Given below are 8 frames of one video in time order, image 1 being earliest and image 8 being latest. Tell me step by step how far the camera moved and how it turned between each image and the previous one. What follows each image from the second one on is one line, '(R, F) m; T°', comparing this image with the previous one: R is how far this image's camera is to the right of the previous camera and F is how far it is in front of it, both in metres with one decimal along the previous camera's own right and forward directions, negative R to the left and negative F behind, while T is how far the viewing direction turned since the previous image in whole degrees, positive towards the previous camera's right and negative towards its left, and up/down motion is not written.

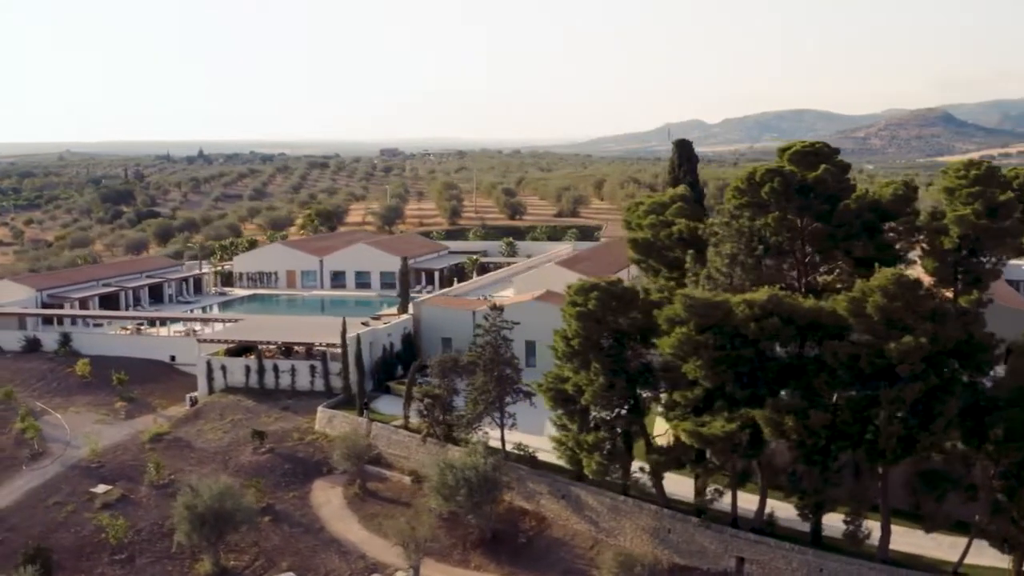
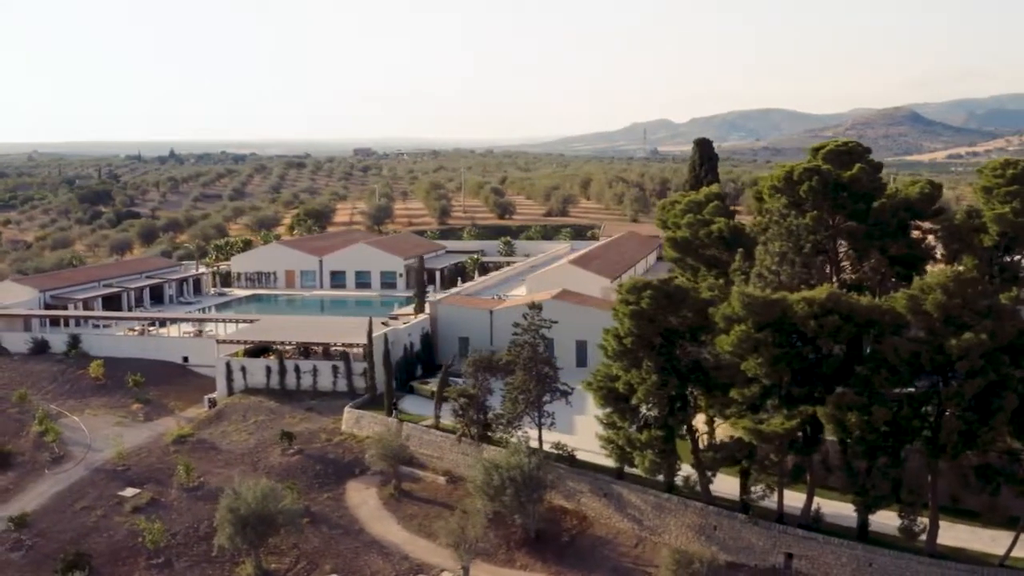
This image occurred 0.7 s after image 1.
(-1.8, +0.1) m; +2°
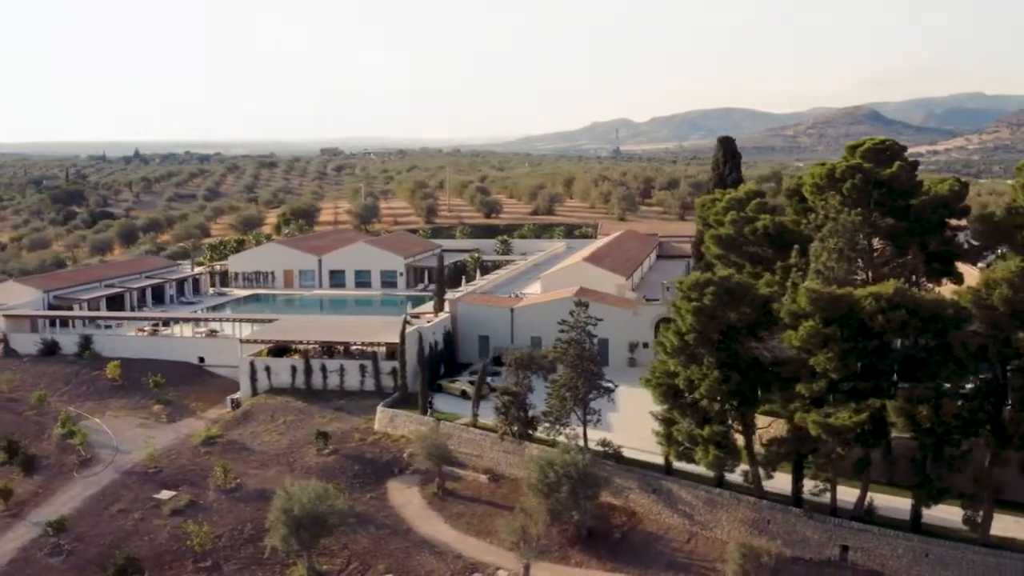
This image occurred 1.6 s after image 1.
(-2.1, +0.1) m; +2°
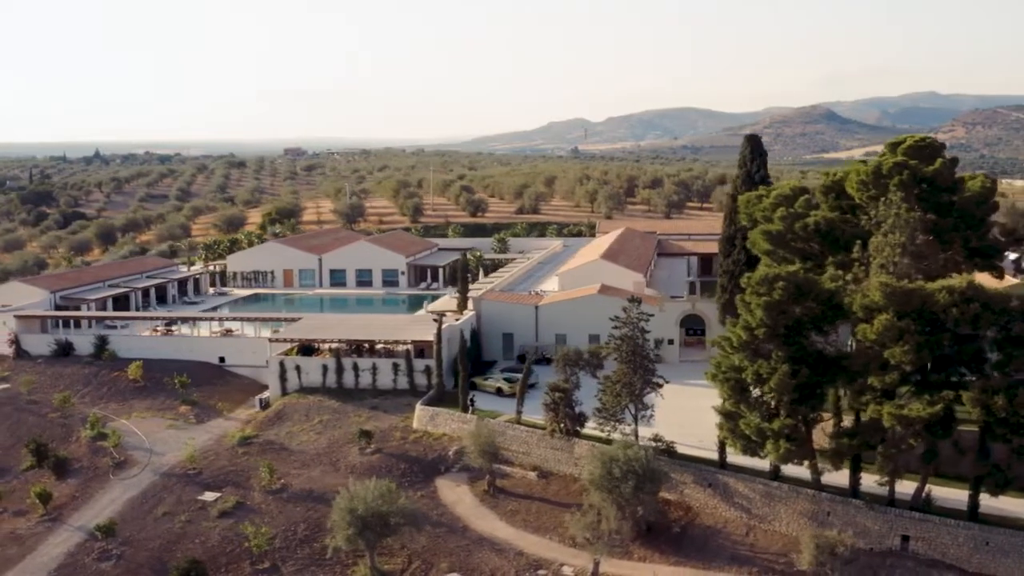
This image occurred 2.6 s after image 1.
(-2.4, +0.2) m; +2°
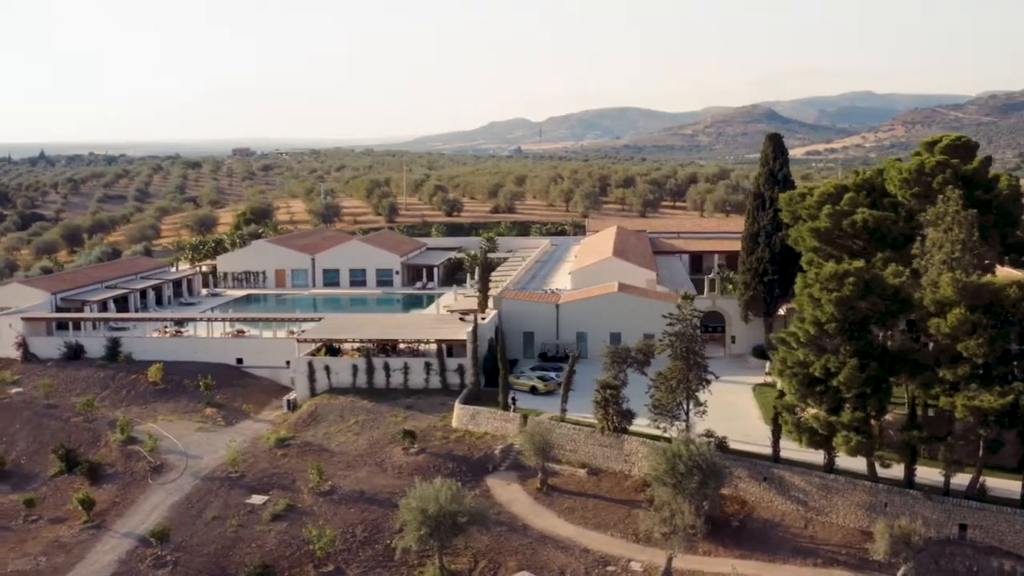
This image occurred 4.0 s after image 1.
(-2.8, +0.1) m; +3°
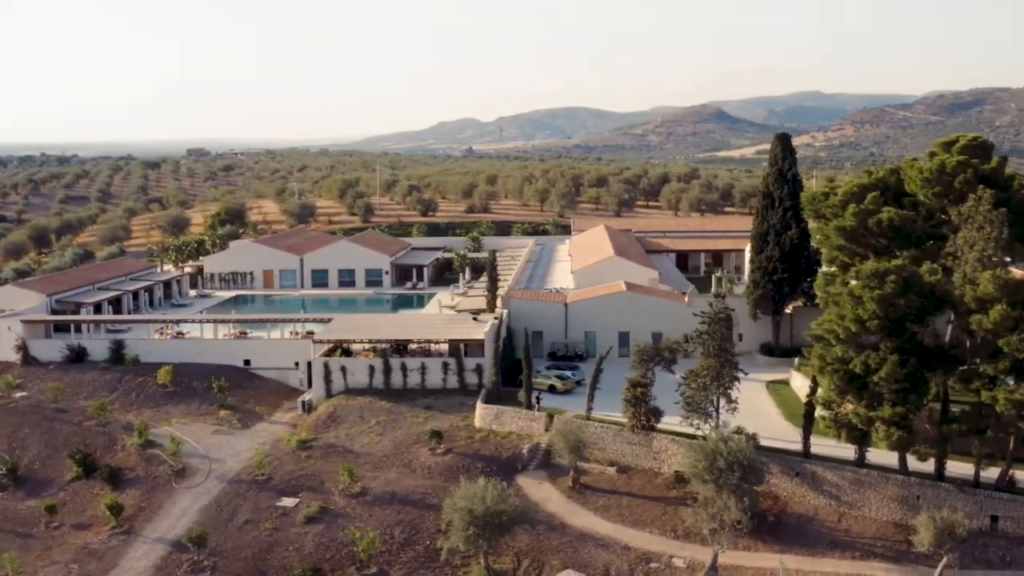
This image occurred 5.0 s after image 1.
(-2.0, +0.1) m; +2°
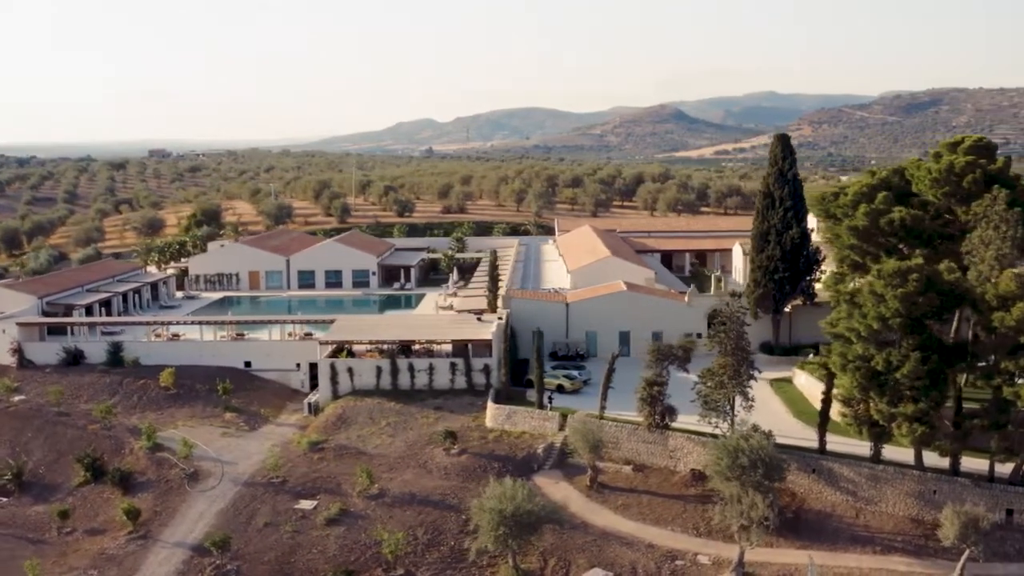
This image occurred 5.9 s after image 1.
(-1.5, 0.0) m; +2°
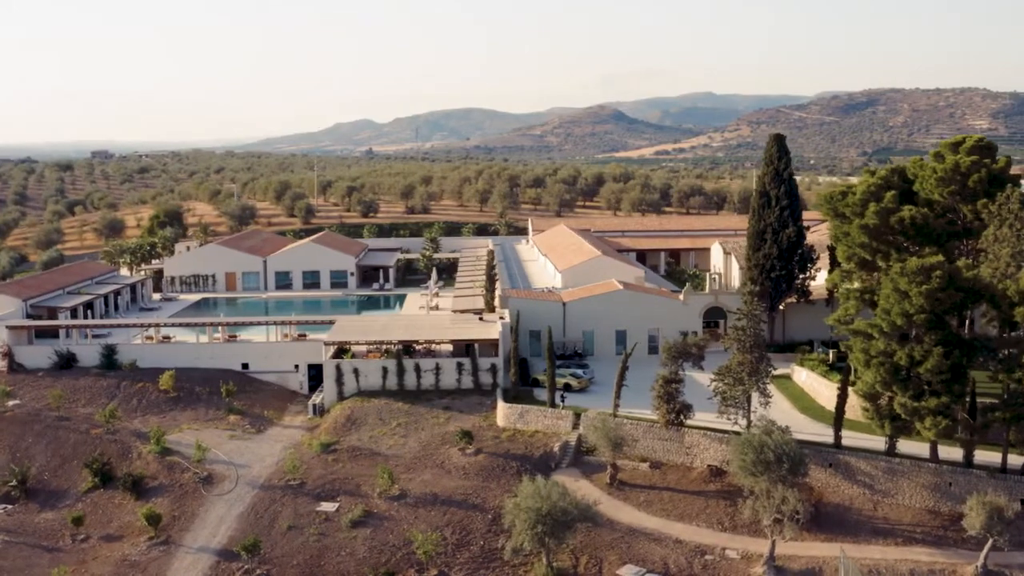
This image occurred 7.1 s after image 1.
(-2.0, +0.1) m; +3°
